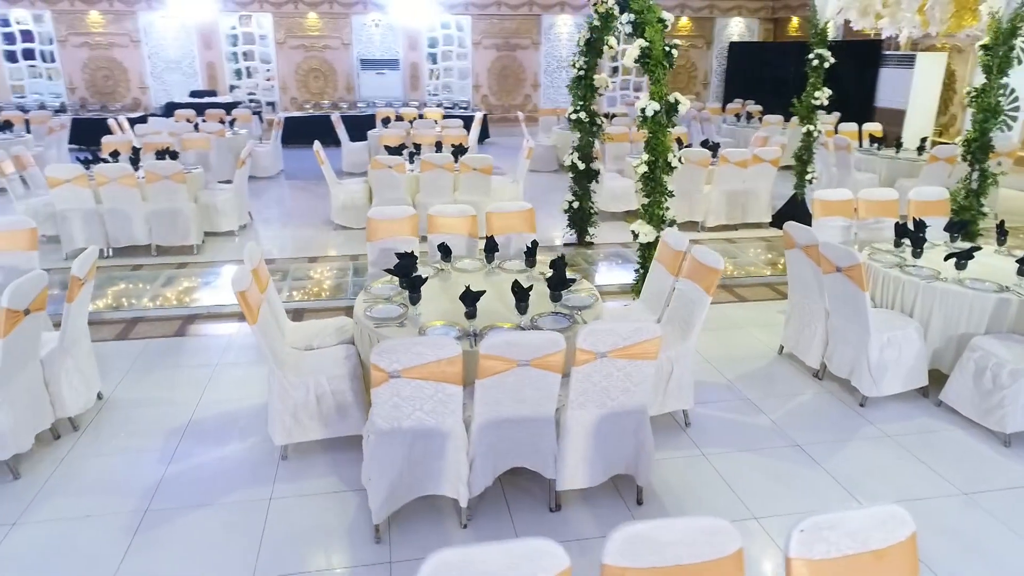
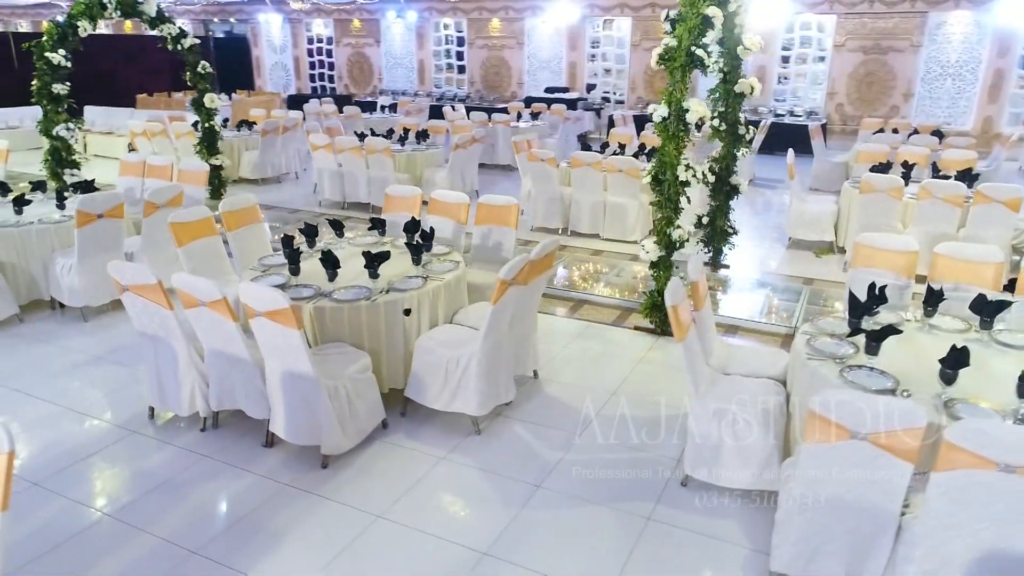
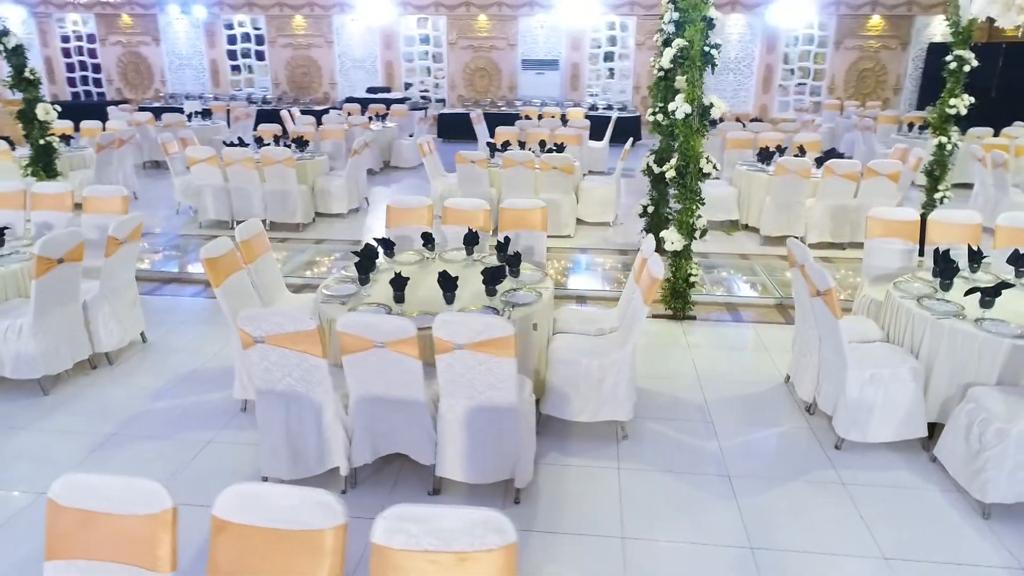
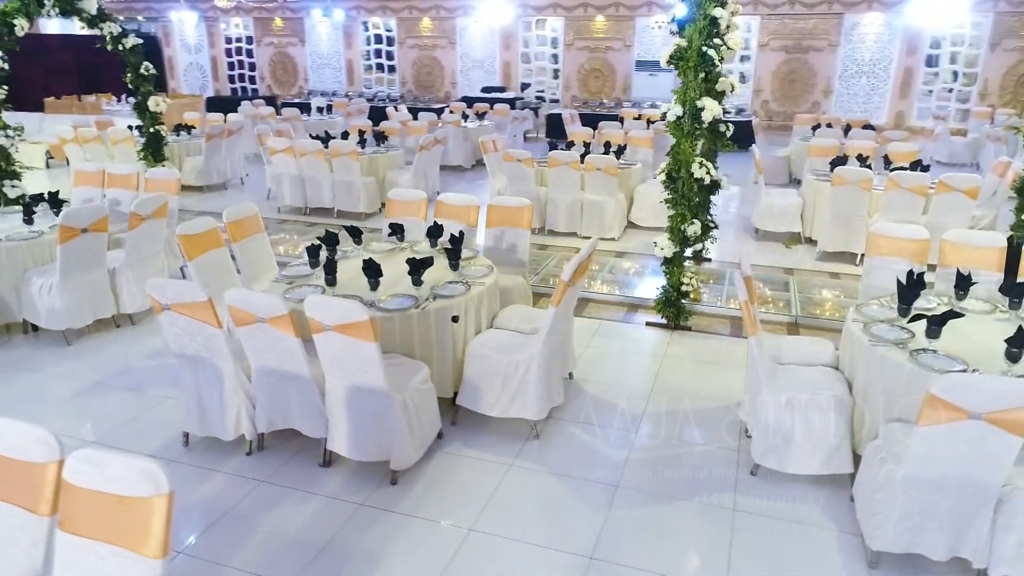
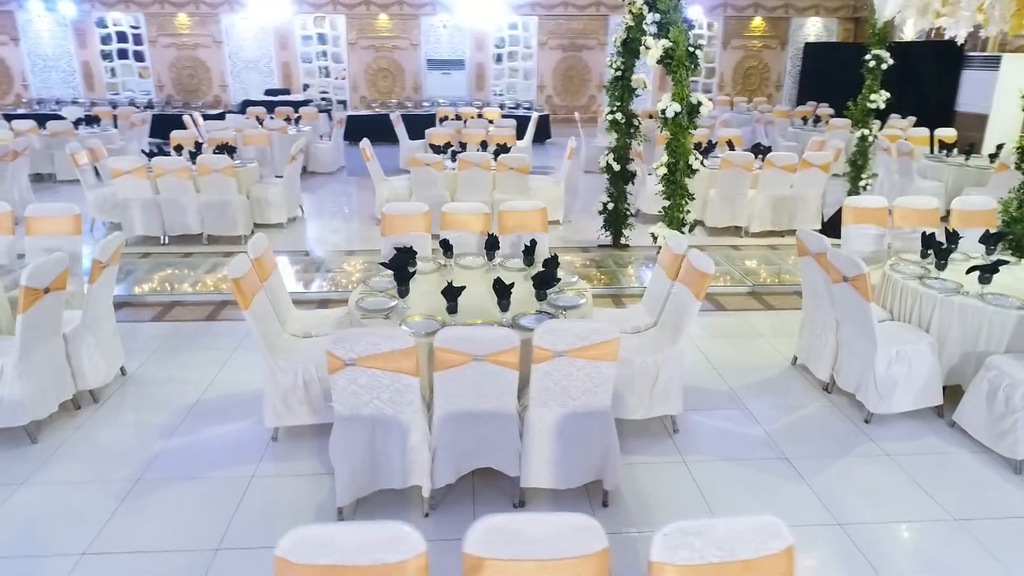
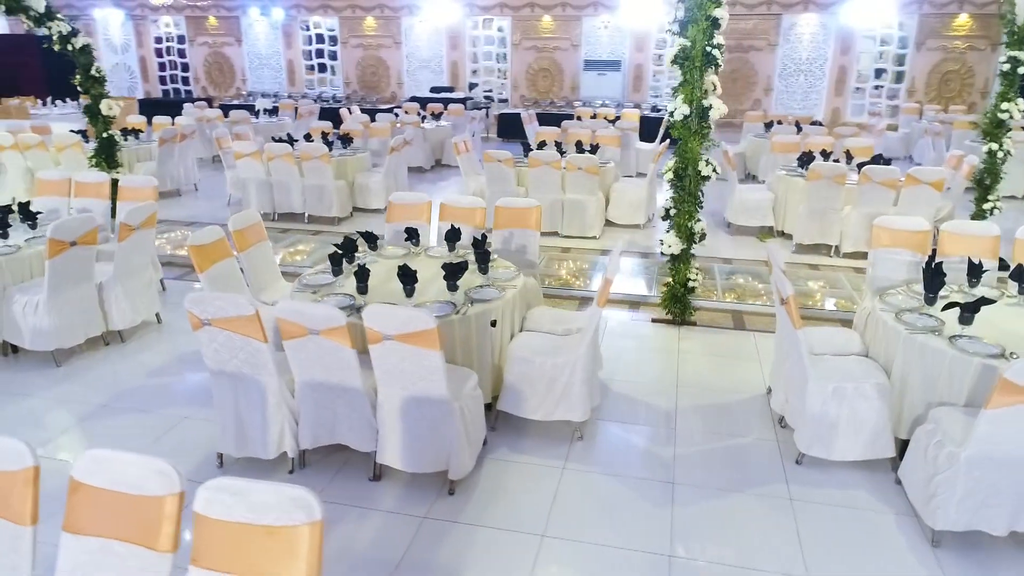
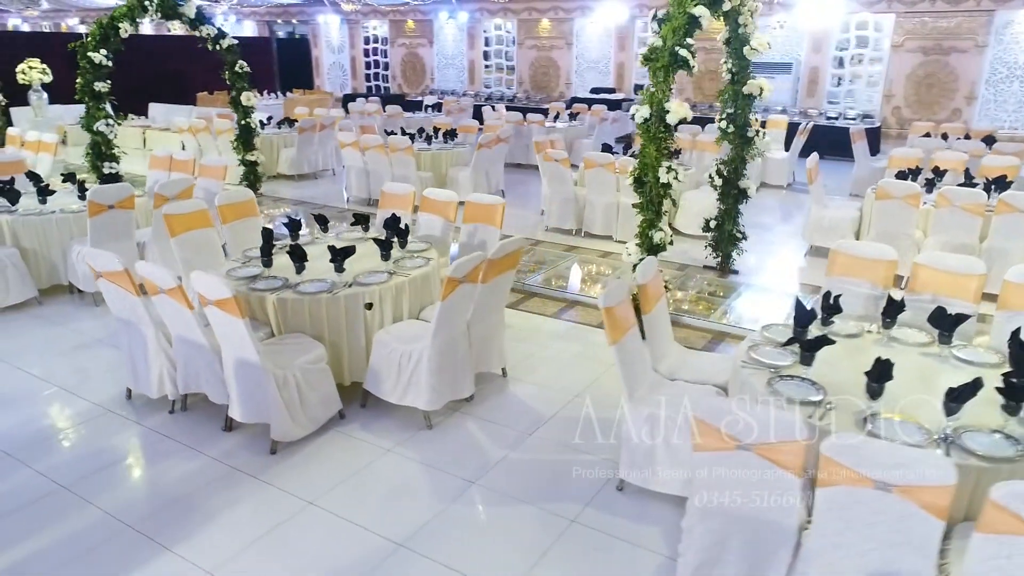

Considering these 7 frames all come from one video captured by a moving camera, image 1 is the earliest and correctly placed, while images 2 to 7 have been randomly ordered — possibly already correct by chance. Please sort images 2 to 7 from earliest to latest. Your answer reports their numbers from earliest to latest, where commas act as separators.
5, 3, 6, 4, 2, 7
